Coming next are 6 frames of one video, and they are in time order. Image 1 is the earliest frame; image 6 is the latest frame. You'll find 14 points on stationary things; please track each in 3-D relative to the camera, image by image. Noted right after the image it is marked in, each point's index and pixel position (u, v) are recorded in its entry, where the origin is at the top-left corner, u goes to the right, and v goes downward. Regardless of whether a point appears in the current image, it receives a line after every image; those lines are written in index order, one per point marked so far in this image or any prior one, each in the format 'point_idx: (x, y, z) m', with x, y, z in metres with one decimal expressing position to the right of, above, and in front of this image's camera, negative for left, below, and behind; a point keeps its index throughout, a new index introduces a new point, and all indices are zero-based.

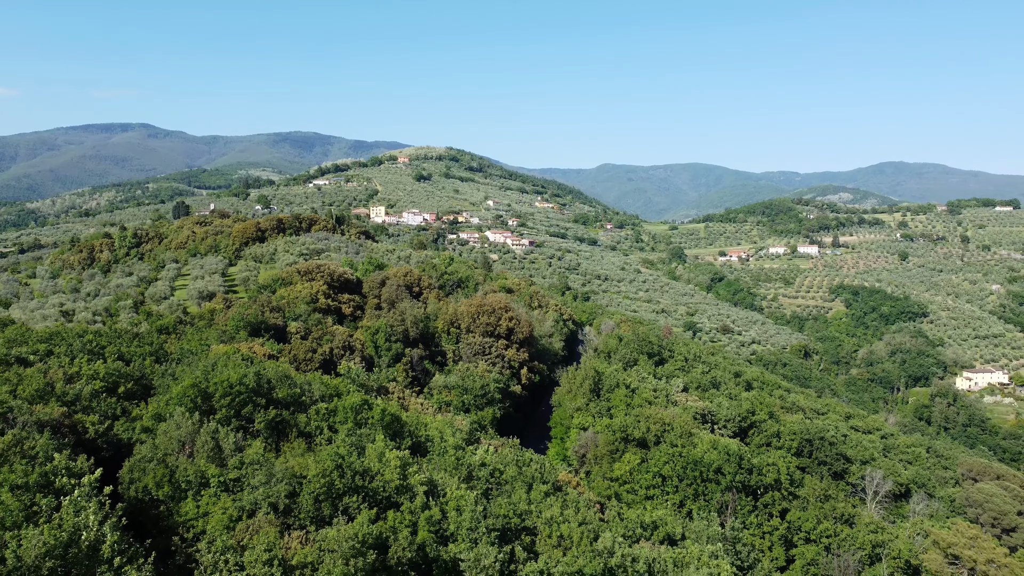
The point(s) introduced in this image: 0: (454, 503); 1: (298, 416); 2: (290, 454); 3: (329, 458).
0: (-0.8, -3.0, +14.1) m
1: (-3.8, -2.2, +17.5) m
2: (-3.1, -2.4, +14.6) m
3: (-2.6, -2.4, +13.8) m
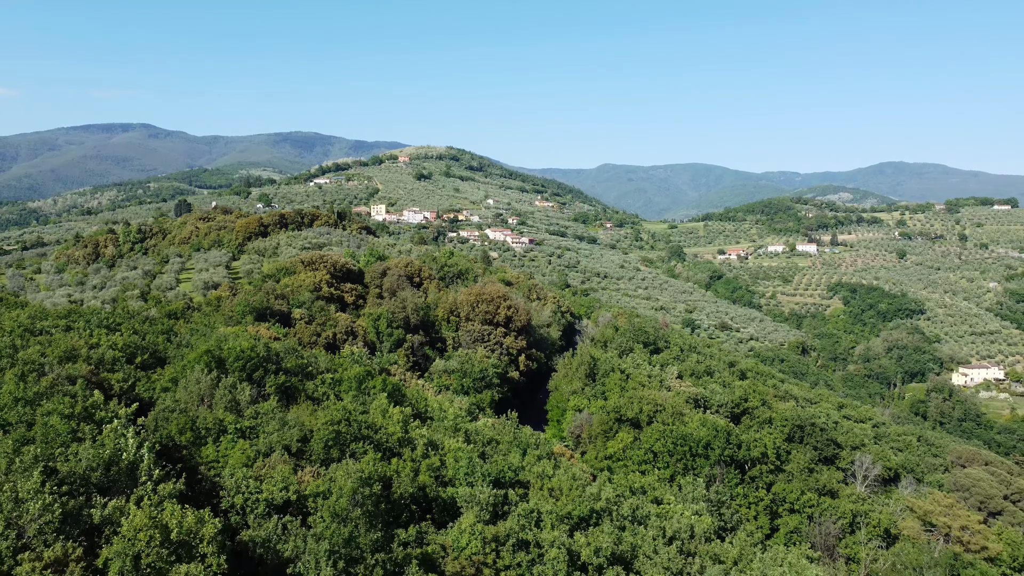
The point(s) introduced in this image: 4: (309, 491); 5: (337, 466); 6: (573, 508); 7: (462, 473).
0: (-0.9, -2.5, +15.2) m
1: (-3.9, -1.7, +18.6) m
2: (-3.2, -1.9, +15.7) m
3: (-2.7, -1.9, +14.9) m
4: (-2.4, -2.3, +11.7) m
5: (-2.2, -2.2, +12.8) m
6: (+0.8, -3.1, +14.0) m
7: (-0.7, -2.7, +14.4) m
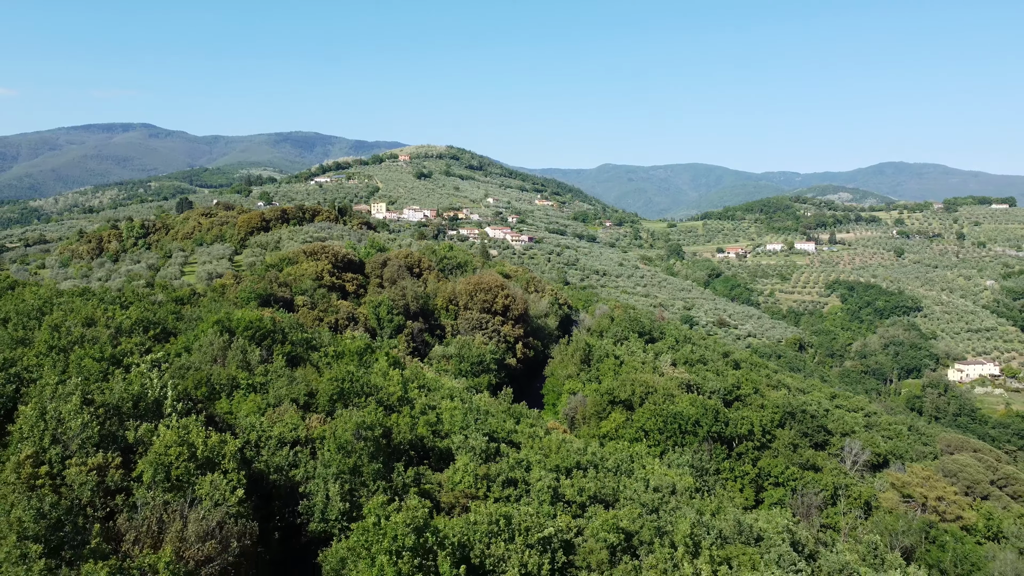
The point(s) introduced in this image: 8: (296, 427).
0: (-1.0, -2.0, +16.2) m
1: (-4.0, -1.2, +19.6) m
2: (-3.3, -1.4, +16.8) m
3: (-2.8, -1.4, +15.9) m
4: (-2.5, -1.8, +12.8) m
5: (-2.3, -1.7, +13.8) m
6: (+0.7, -2.6, +15.1) m
7: (-0.9, -2.2, +15.5) m
8: (-2.8, -1.8, +12.9) m
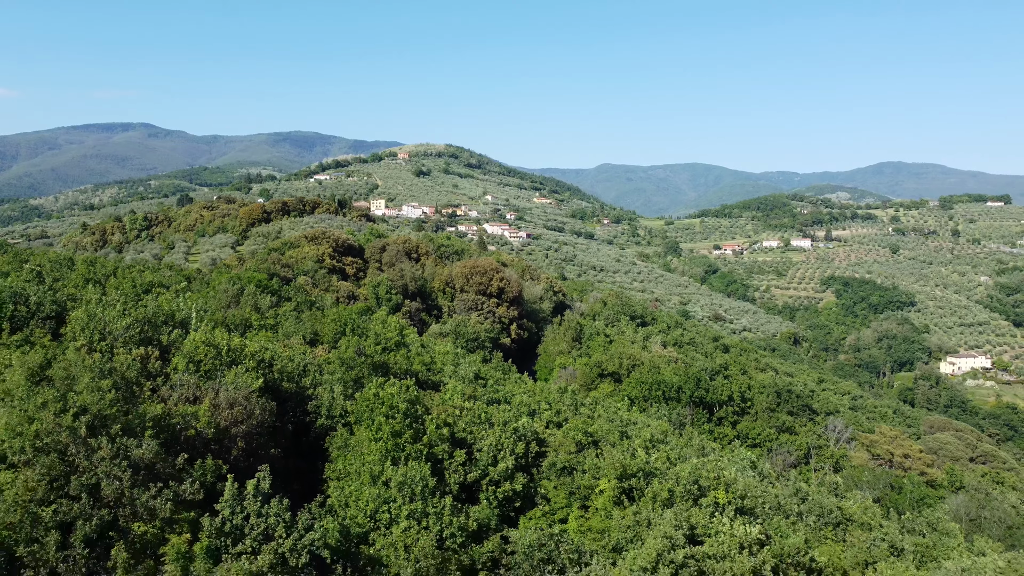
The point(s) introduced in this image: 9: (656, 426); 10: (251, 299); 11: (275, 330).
0: (-1.3, -1.2, +17.8) m
1: (-4.2, -0.4, +21.2) m
2: (-3.6, -0.6, +18.3) m
3: (-3.0, -0.6, +17.5) m
4: (-2.7, -1.0, +14.3) m
5: (-2.6, -0.9, +15.4) m
6: (+0.5, -1.8, +16.6) m
7: (-1.1, -1.4, +17.0) m
8: (-3.0, -0.9, +14.4) m
9: (+2.7, -2.6, +18.2) m
10: (-4.7, -0.2, +18.1) m
11: (-3.8, -0.7, +16.0) m
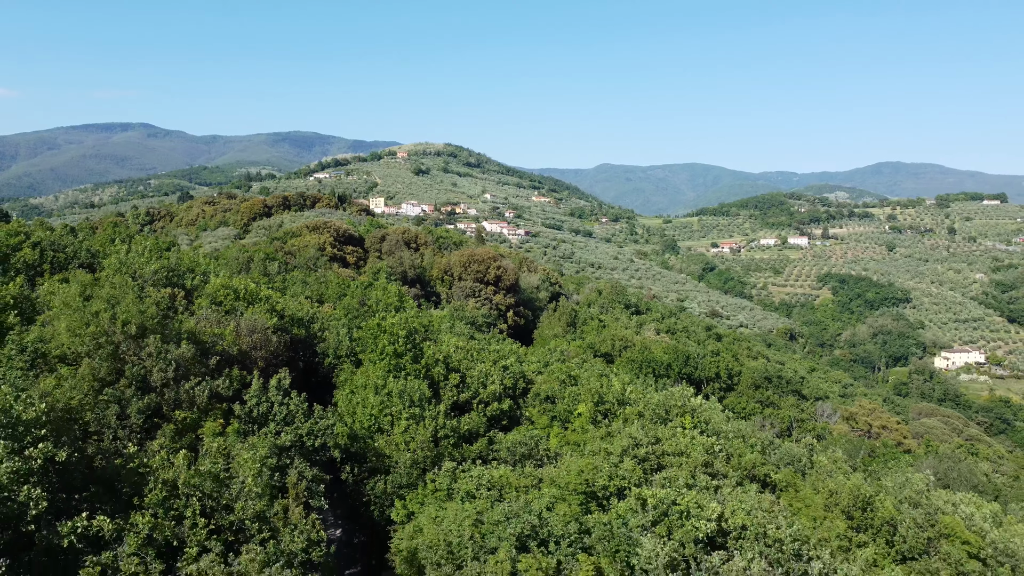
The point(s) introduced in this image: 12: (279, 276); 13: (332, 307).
0: (-1.4, -0.6, +19.0) m
1: (-4.4, +0.2, +22.4) m
2: (-3.7, 0.0, +19.5) m
3: (-3.2, 0.0, +18.7) m
4: (-2.9, -0.4, +15.5) m
5: (-2.7, -0.3, +16.6) m
6: (+0.3, -1.2, +17.8) m
7: (-1.2, -0.8, +18.2) m
8: (-3.2, -0.3, +15.6) m
9: (+2.5, -2.0, +19.4) m
10: (-4.9, +0.4, +19.3) m
11: (-4.0, -0.1, +17.2) m
12: (-4.4, +0.1, +18.8) m
13: (-3.0, -0.4, +16.5) m
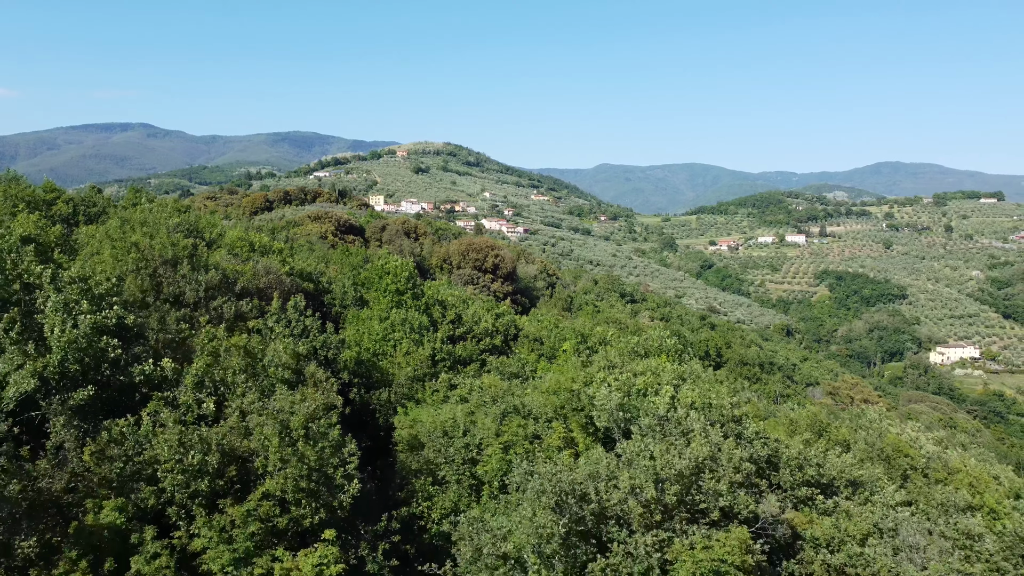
0: (-1.5, 0.0, +20.1) m
1: (-4.5, +0.9, +23.5) m
2: (-3.8, +0.7, +20.6) m
3: (-3.3, +0.6, +19.8) m
4: (-3.0, +0.2, +16.7) m
5: (-2.8, +0.3, +17.7) m
6: (+0.2, -0.6, +18.9) m
7: (-1.4, -0.1, +19.4) m
8: (-3.3, +0.3, +16.8) m
9: (+2.4, -1.3, +20.5) m
10: (-5.0, +1.1, +20.4) m
11: (-4.1, +0.5, +18.3) m
12: (-4.5, +0.8, +19.9) m
13: (-3.1, +0.3, +17.6) m
